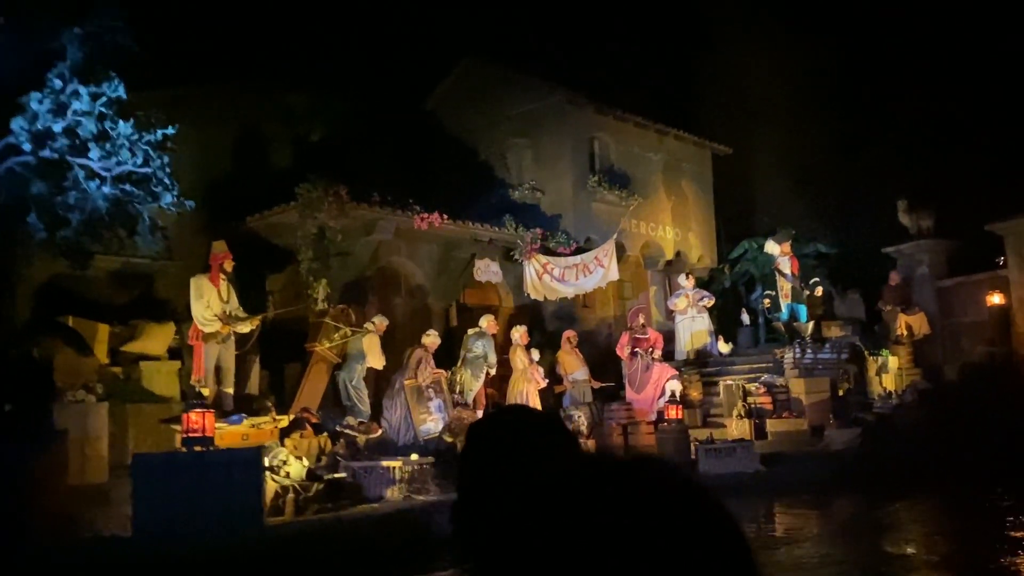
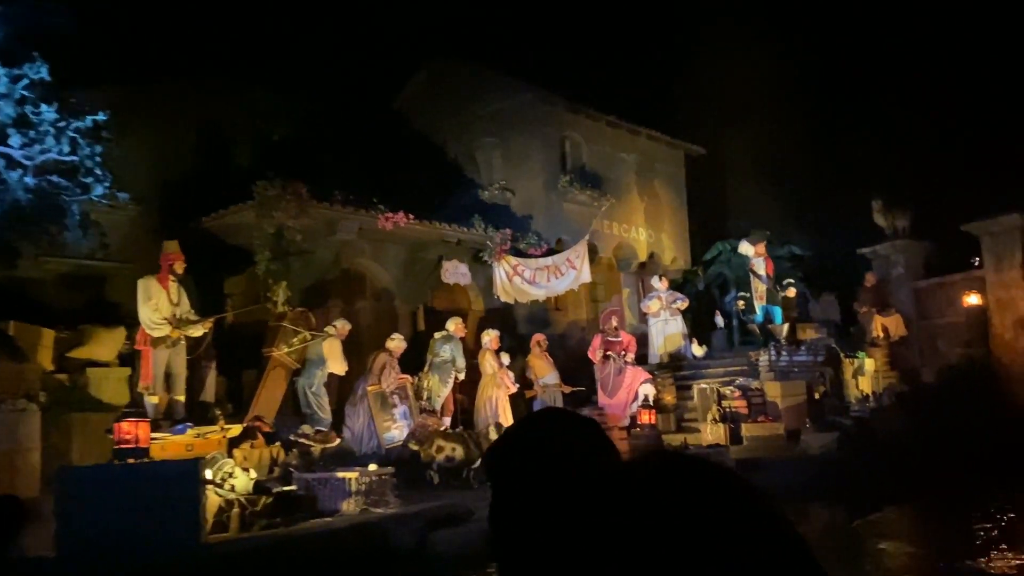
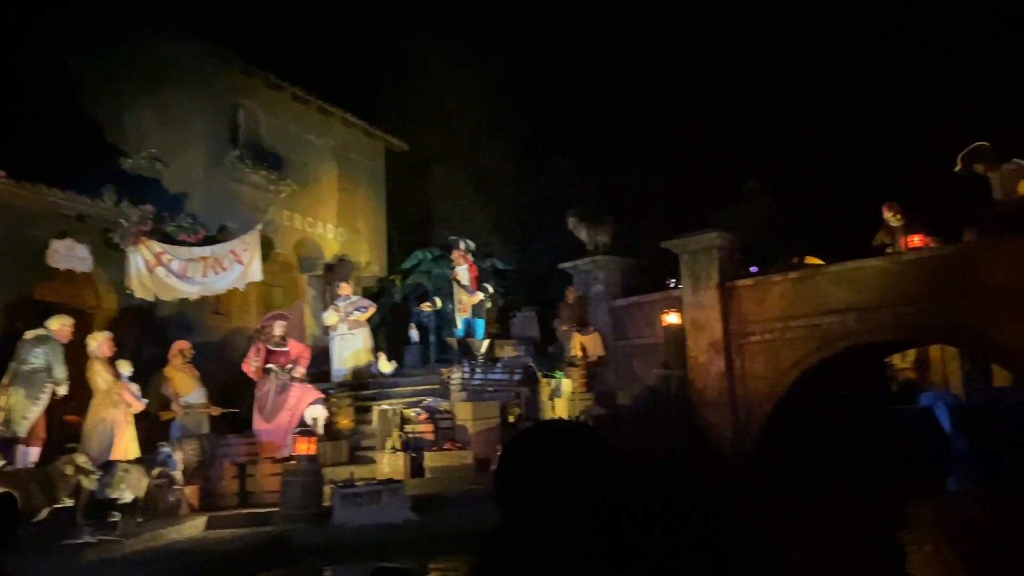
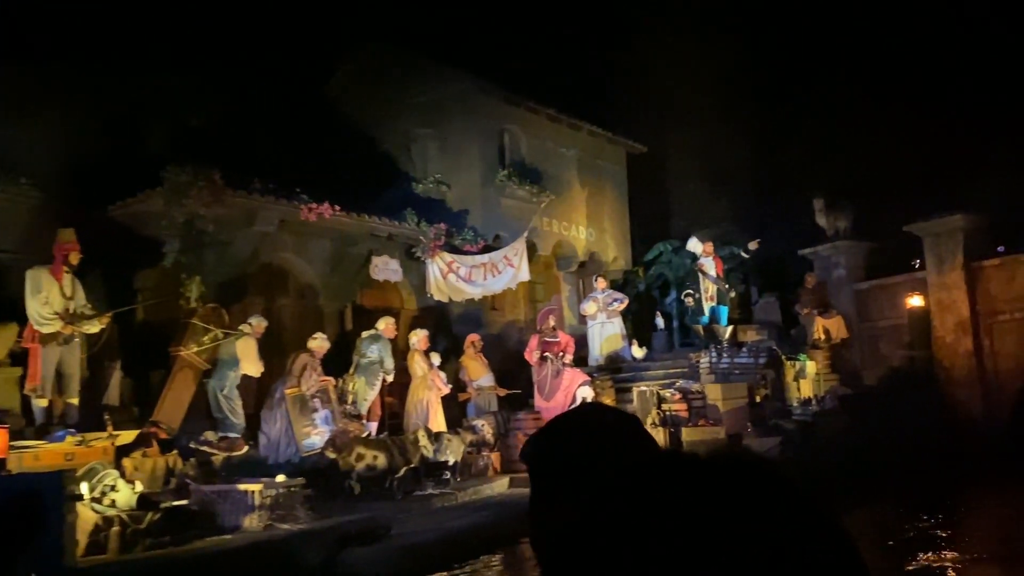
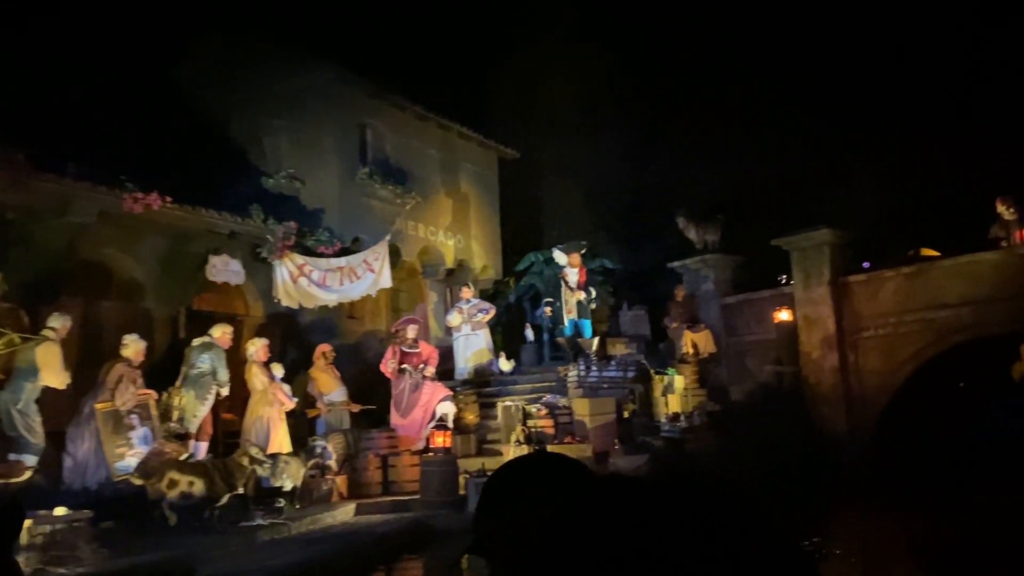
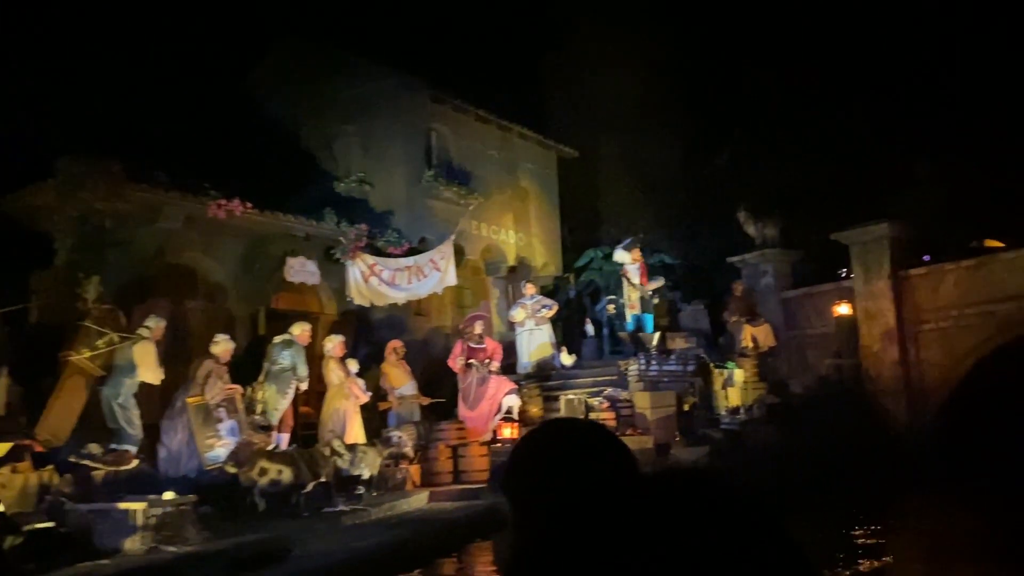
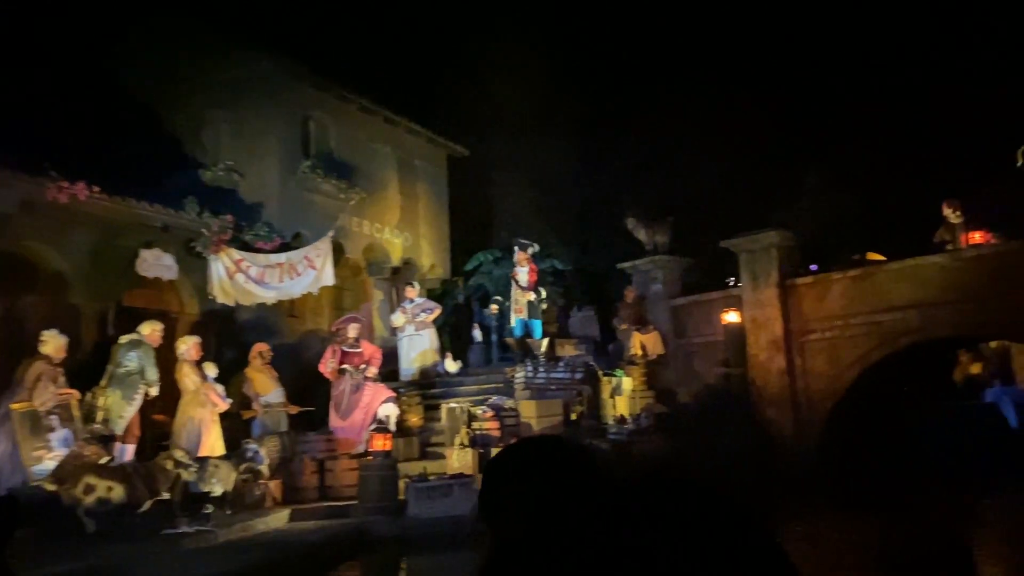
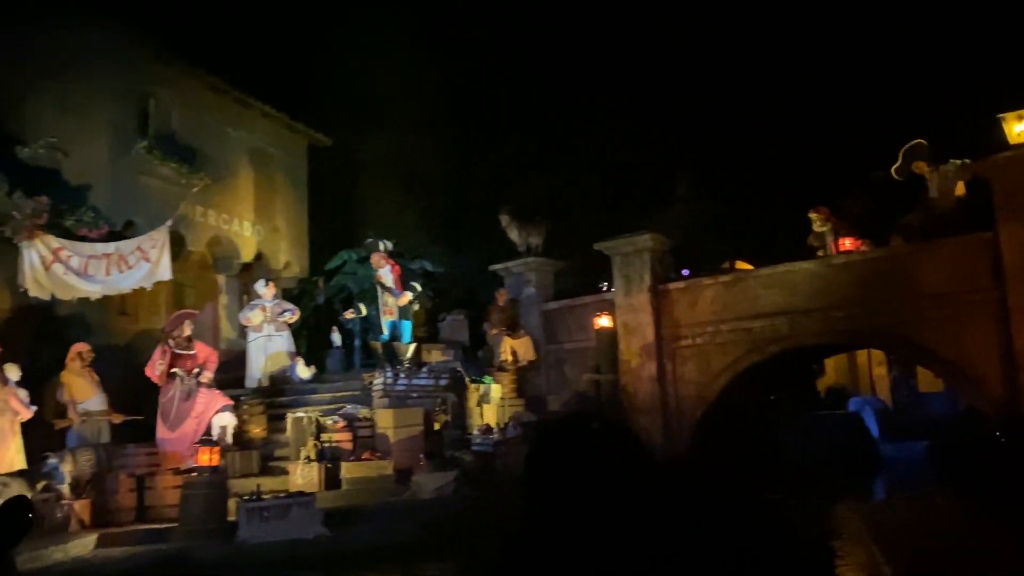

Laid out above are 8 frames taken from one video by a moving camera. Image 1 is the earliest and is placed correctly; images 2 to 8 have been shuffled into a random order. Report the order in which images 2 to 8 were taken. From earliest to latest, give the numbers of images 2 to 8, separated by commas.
2, 4, 6, 5, 7, 3, 8
